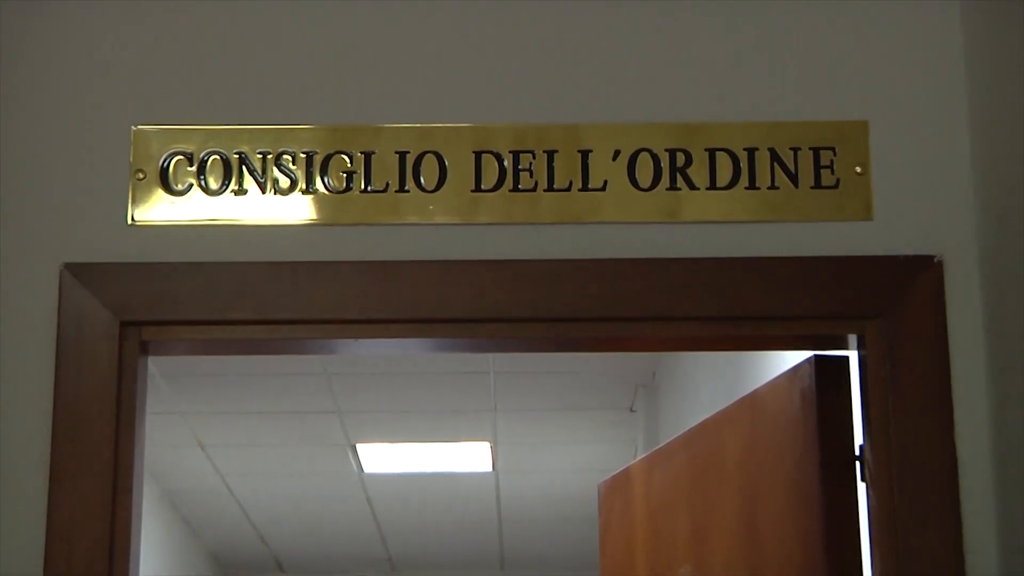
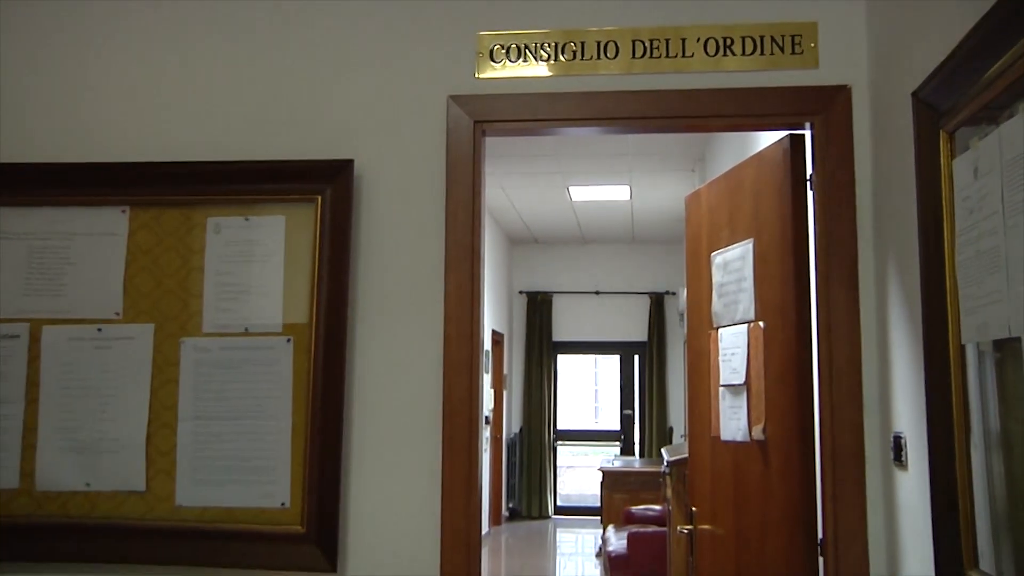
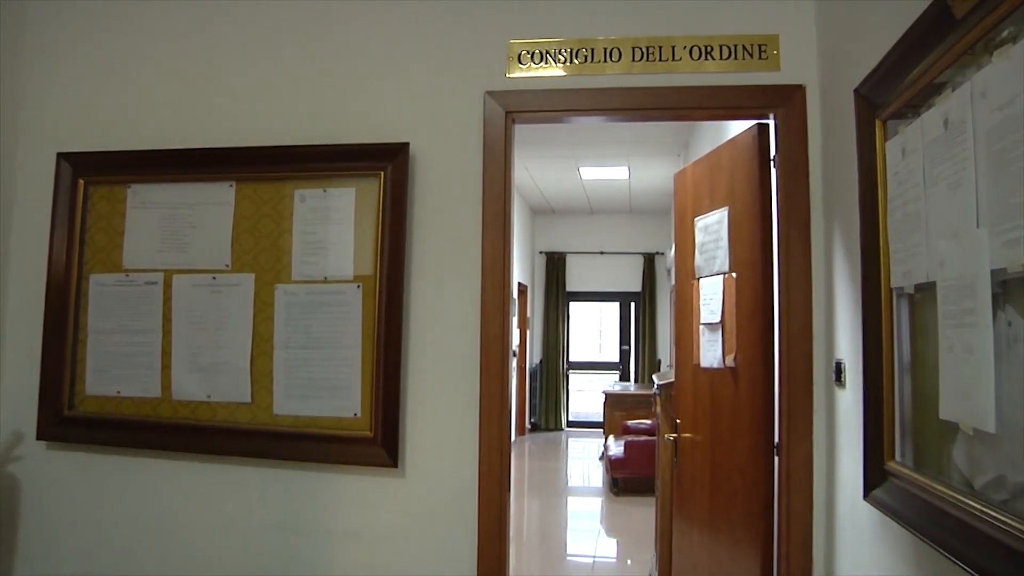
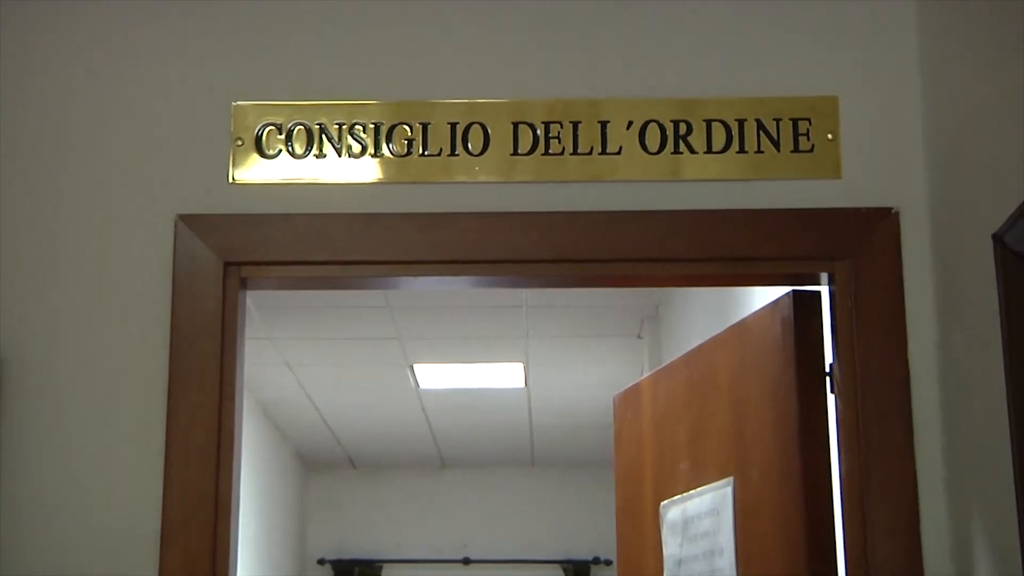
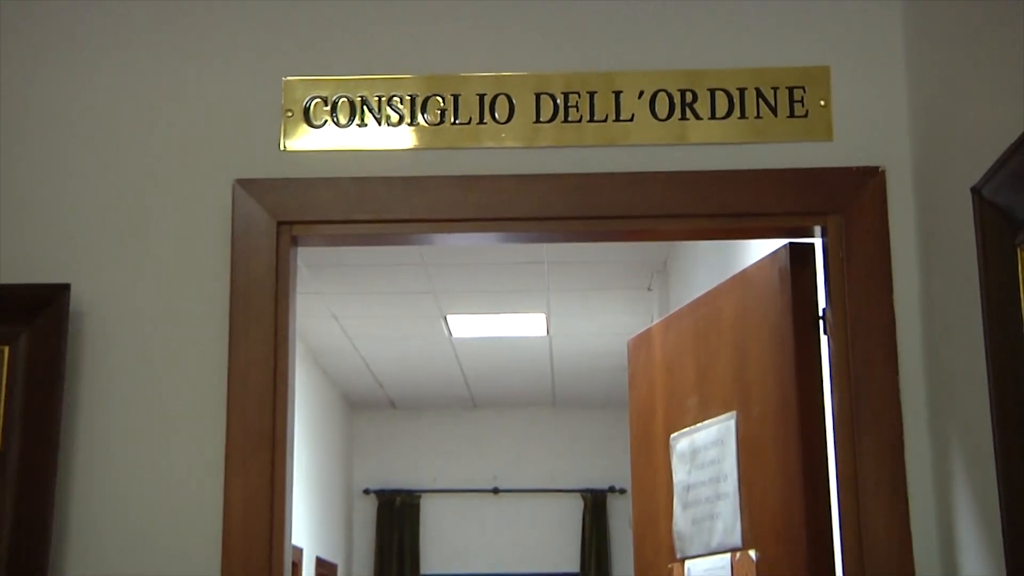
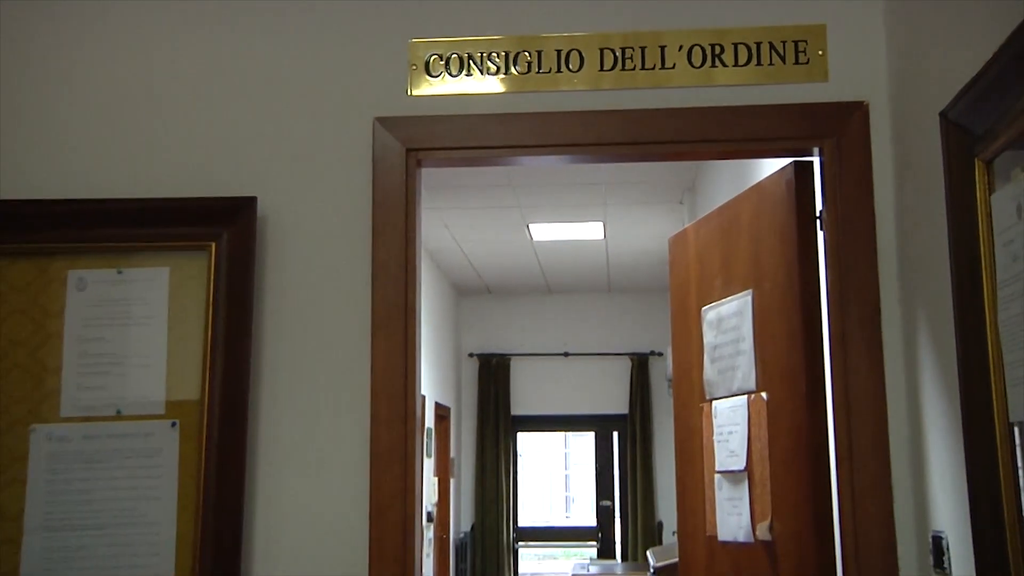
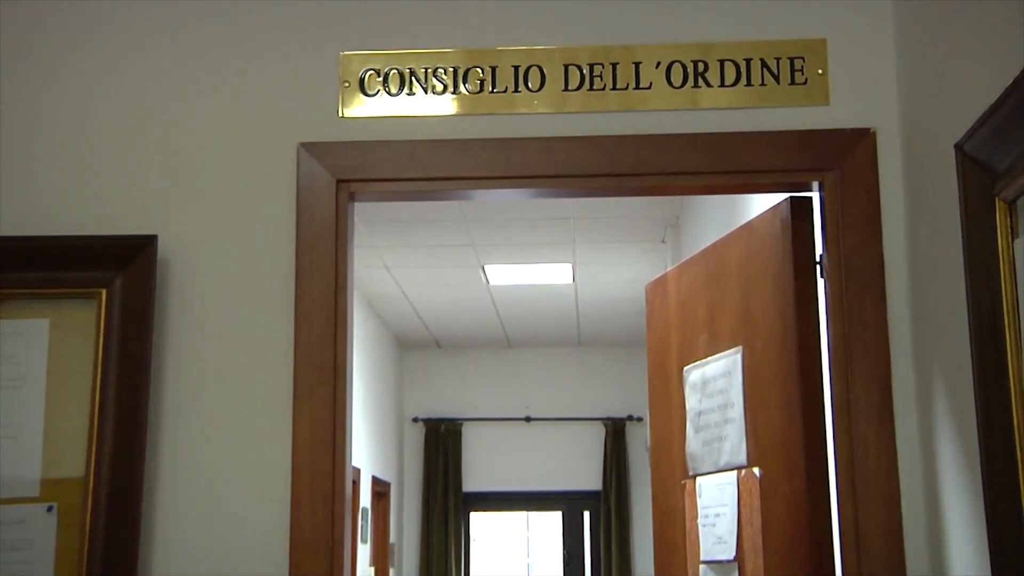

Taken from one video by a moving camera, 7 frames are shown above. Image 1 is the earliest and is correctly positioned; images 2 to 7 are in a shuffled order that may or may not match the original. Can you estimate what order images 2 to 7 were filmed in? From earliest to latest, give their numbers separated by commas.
4, 5, 7, 6, 2, 3
